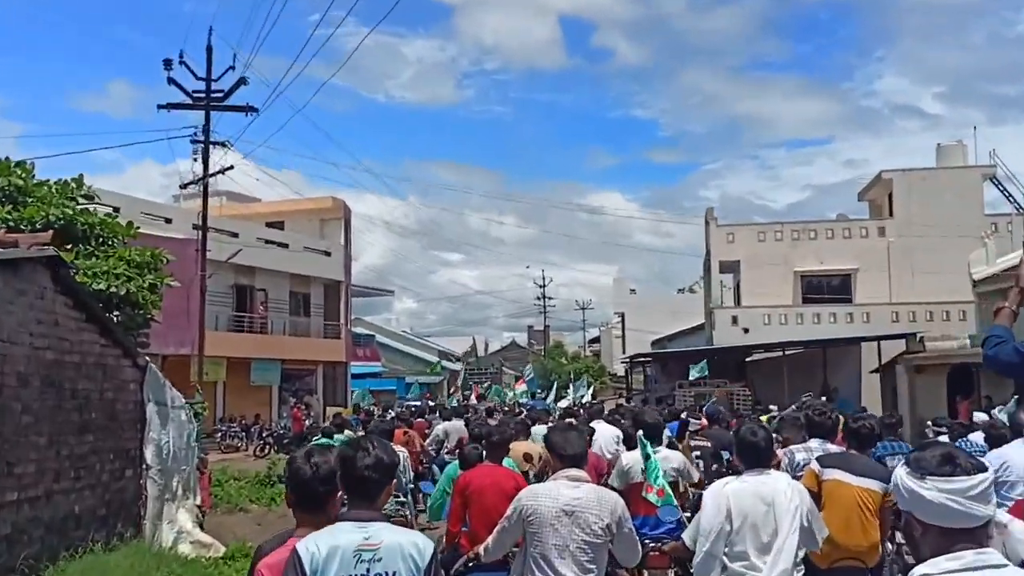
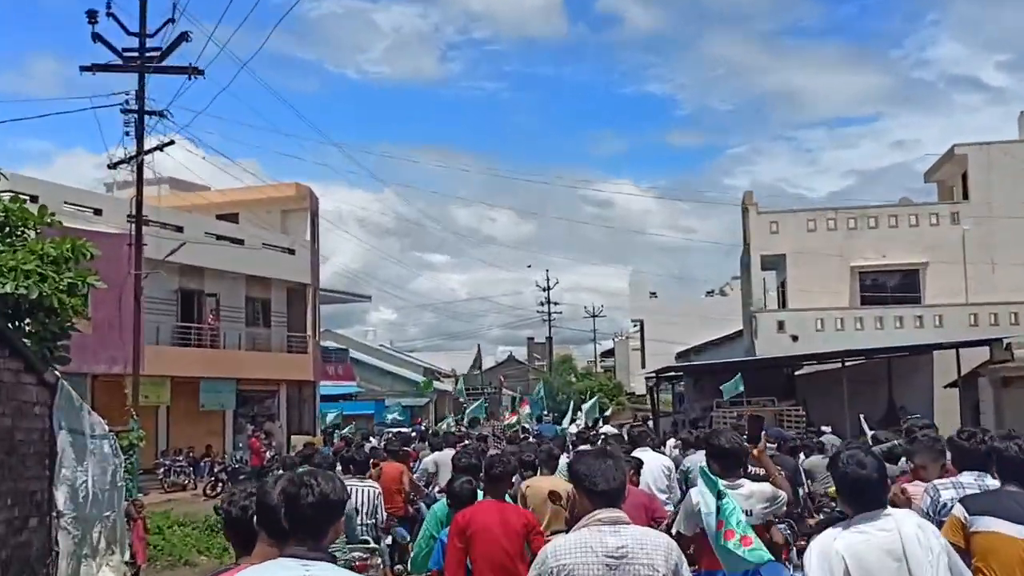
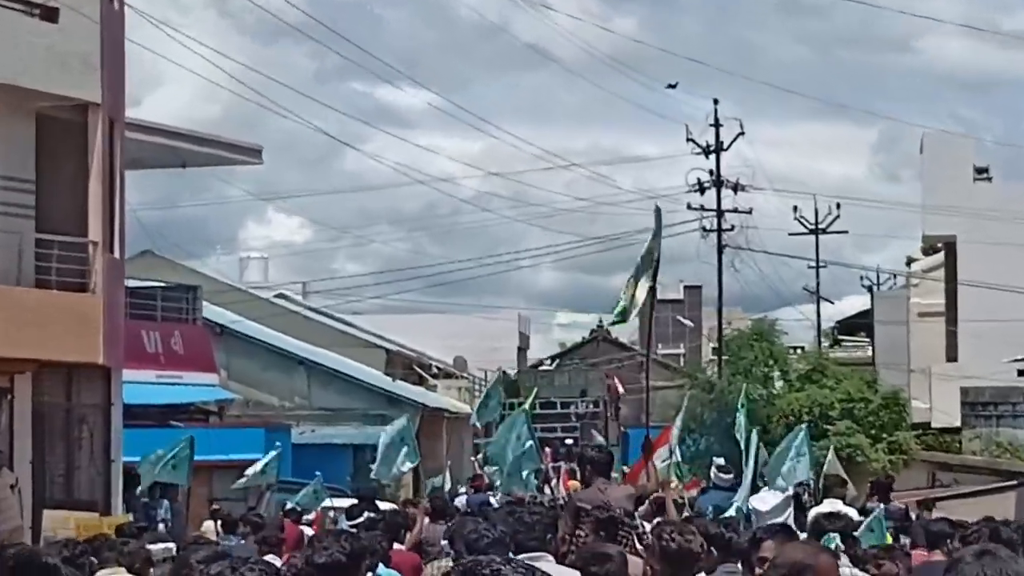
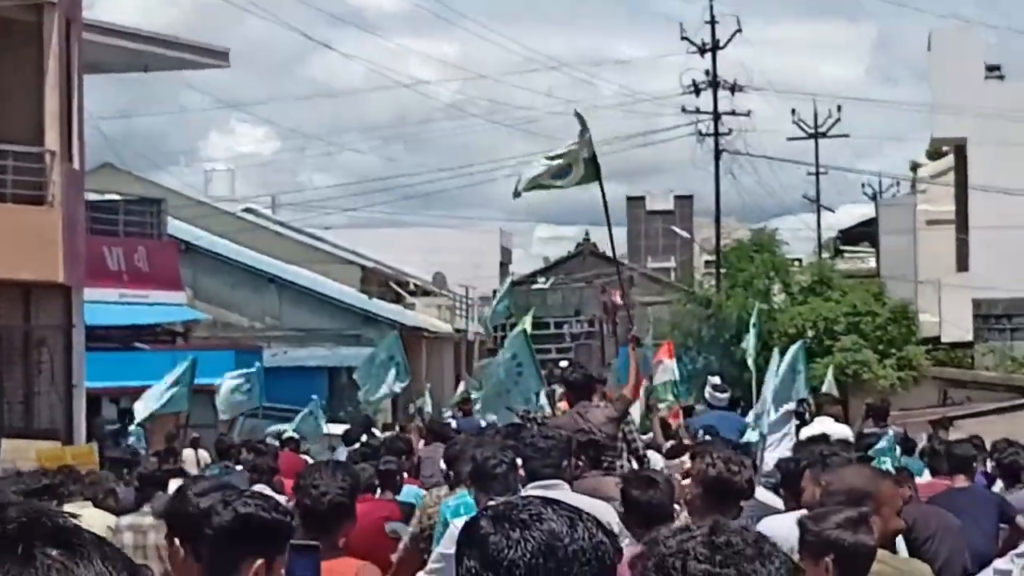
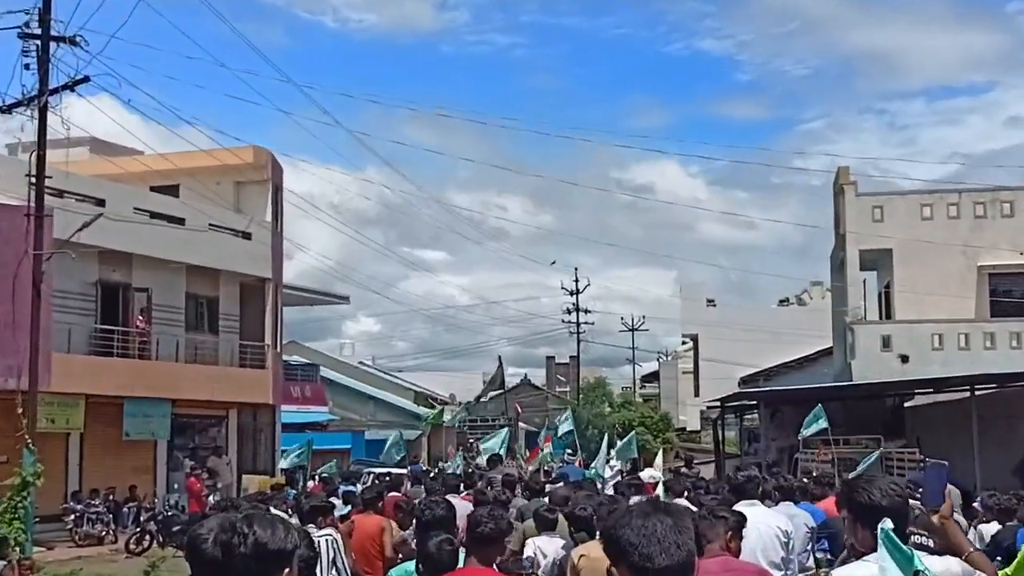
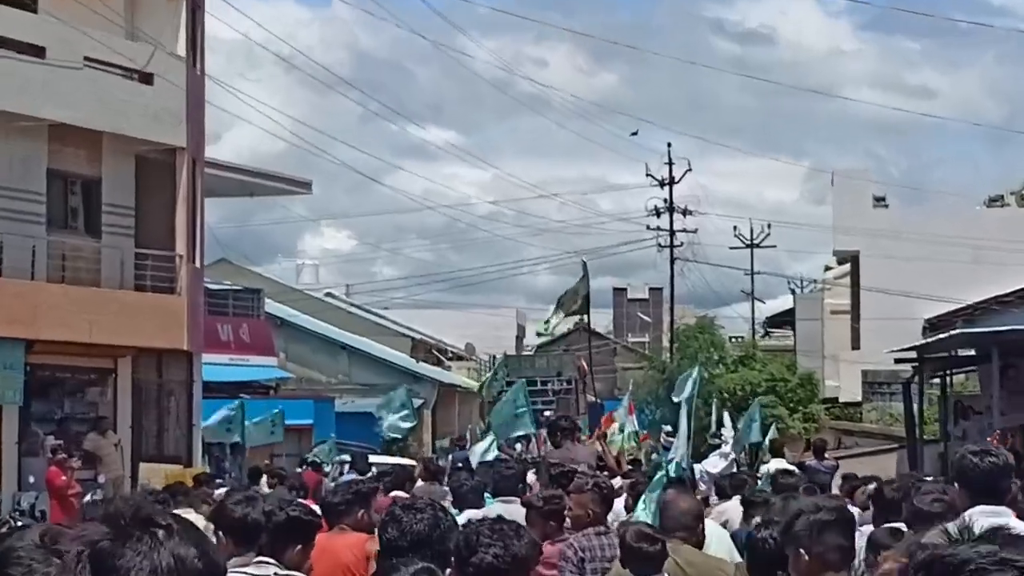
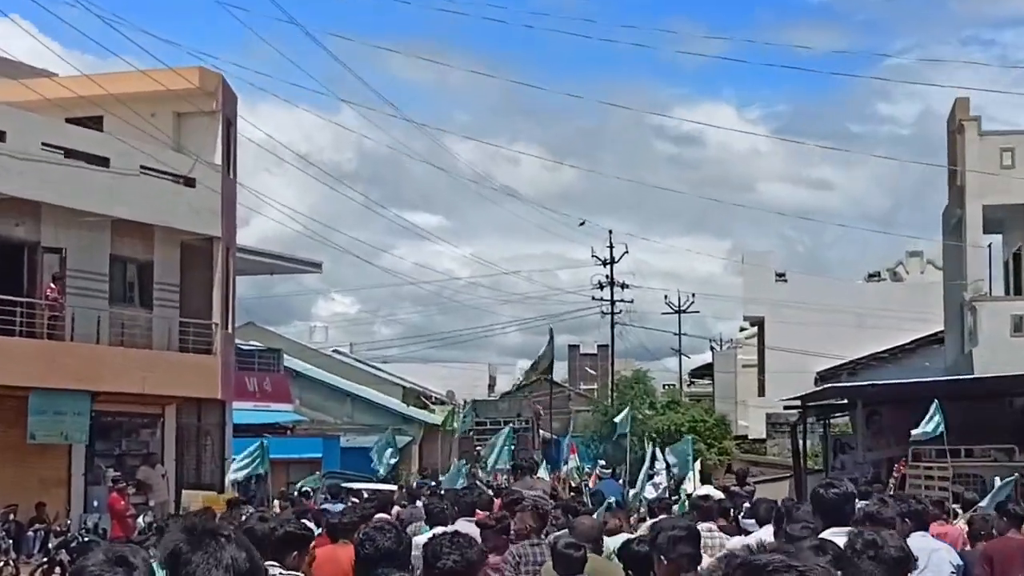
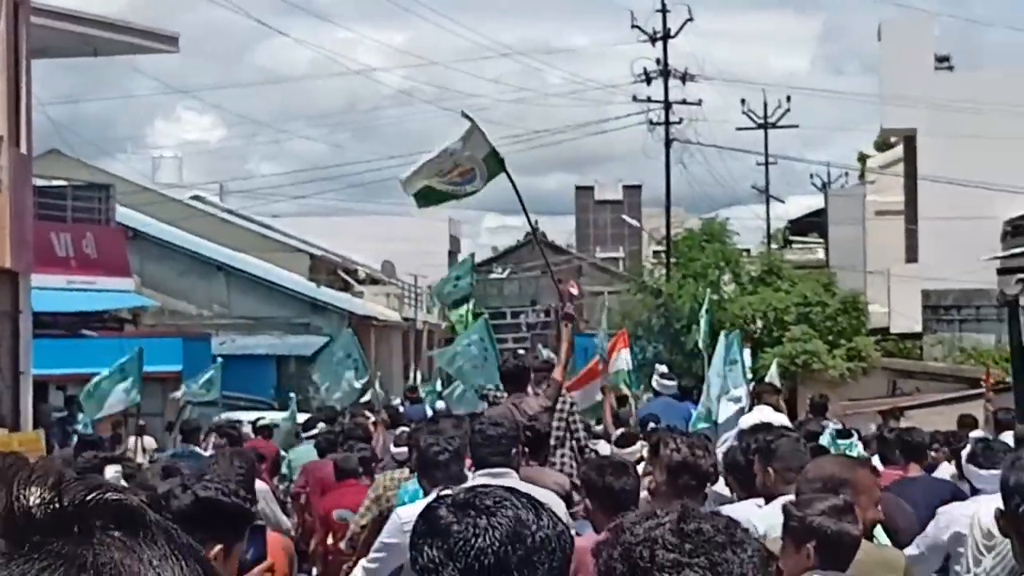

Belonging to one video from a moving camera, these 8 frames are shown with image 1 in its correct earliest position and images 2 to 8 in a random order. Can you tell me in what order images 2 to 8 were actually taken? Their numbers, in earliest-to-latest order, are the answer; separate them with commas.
2, 5, 7, 6, 3, 4, 8
